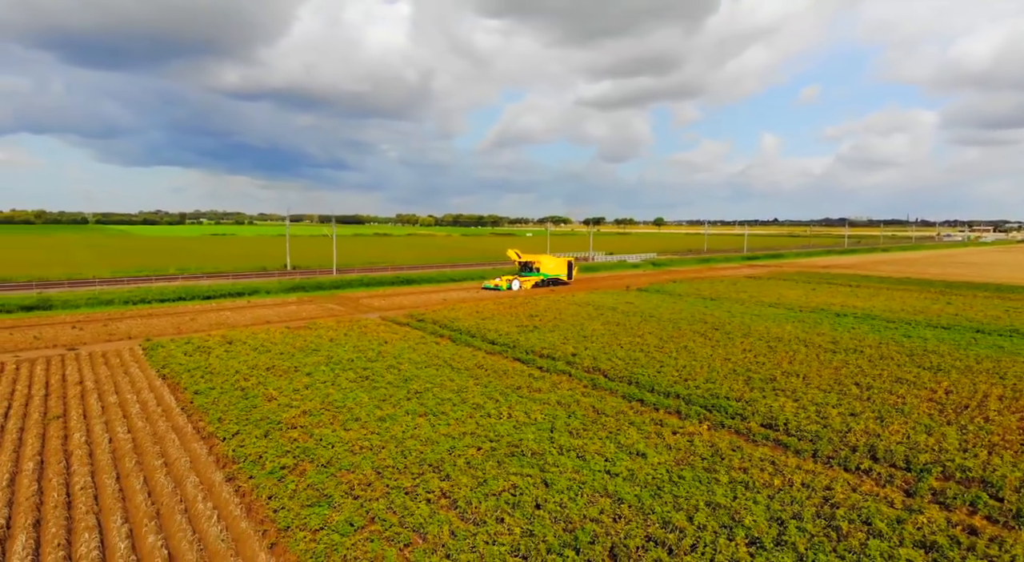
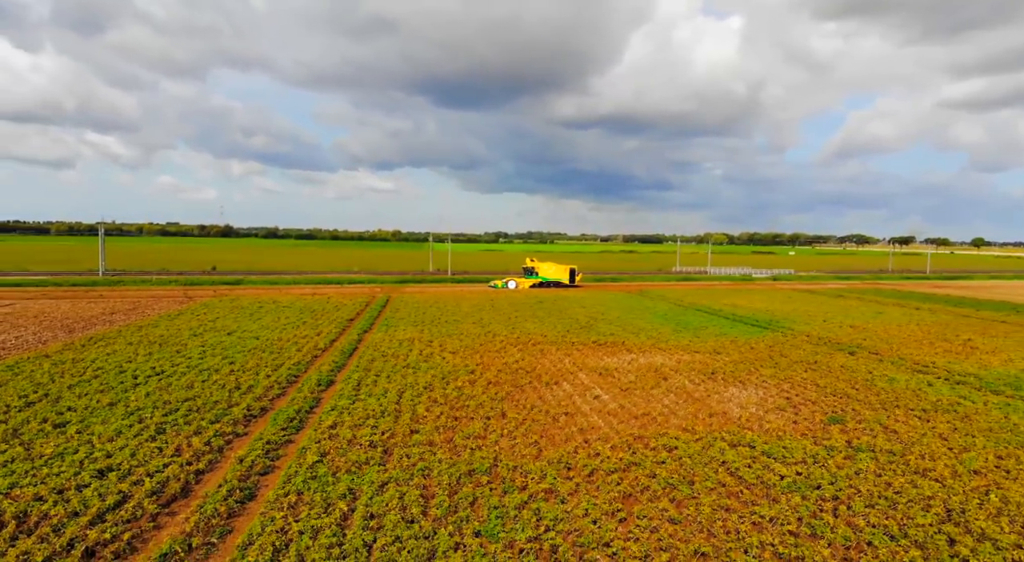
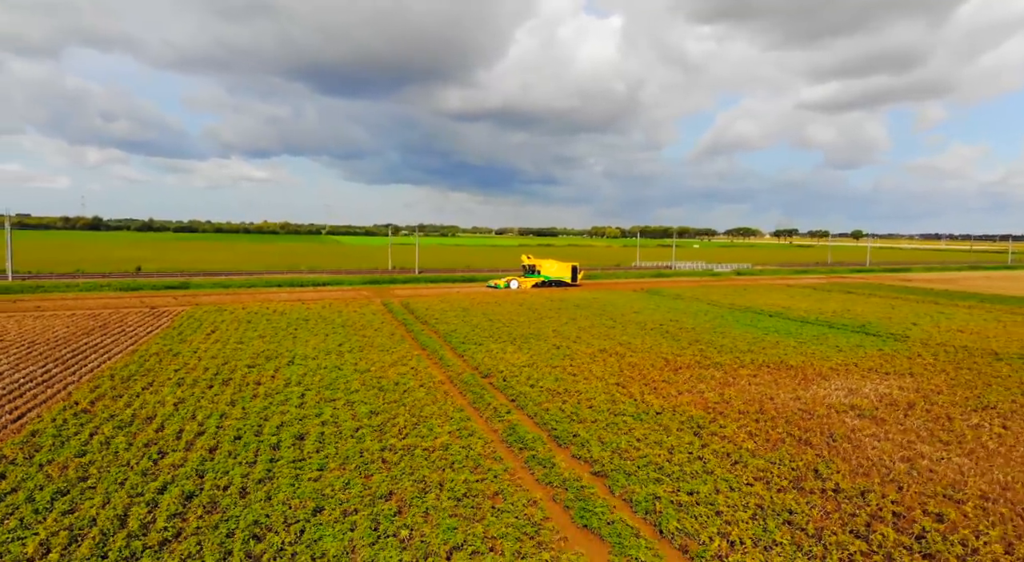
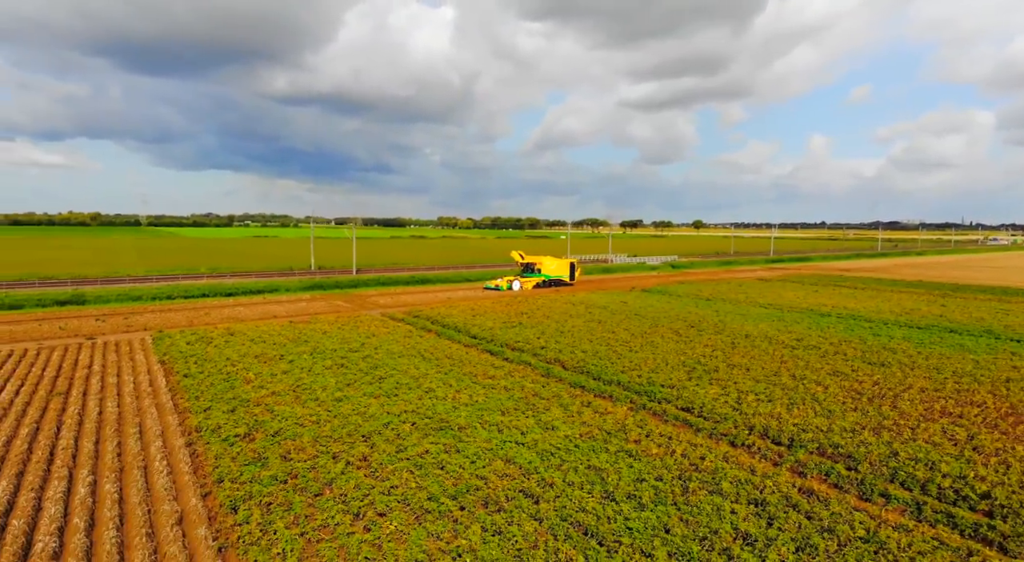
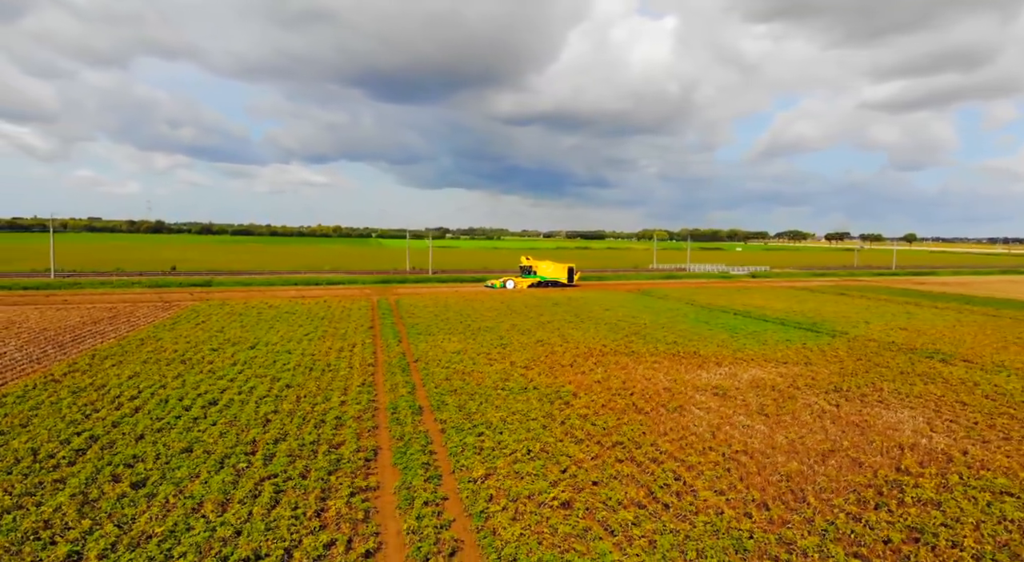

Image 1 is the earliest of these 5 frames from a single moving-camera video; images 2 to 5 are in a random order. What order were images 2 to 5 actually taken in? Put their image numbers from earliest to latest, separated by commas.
4, 3, 5, 2
